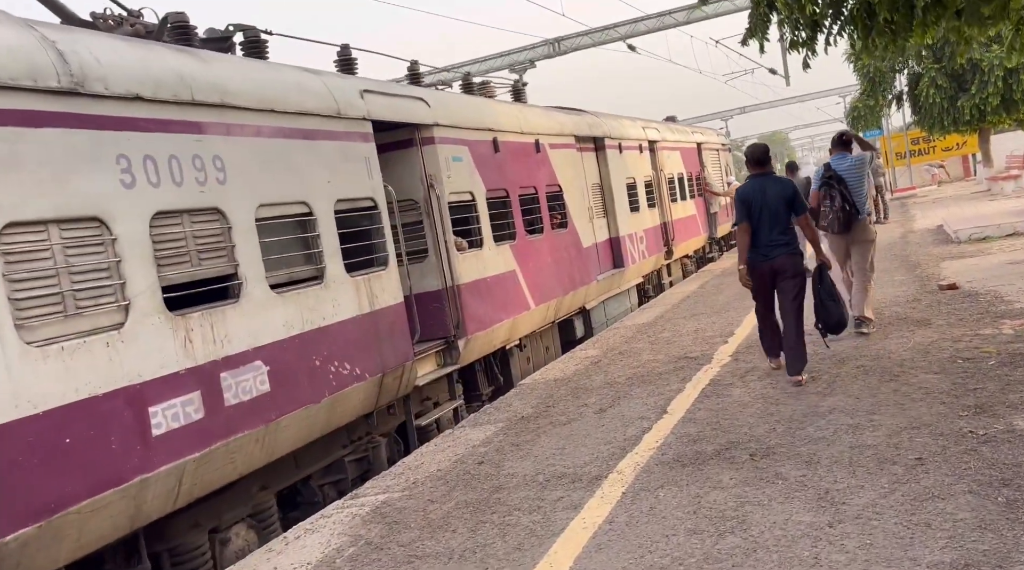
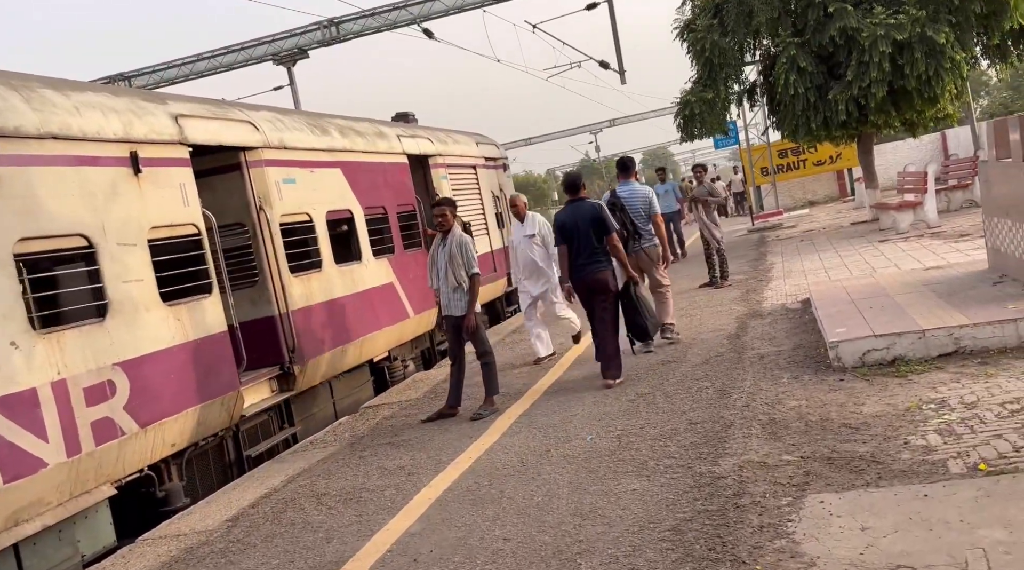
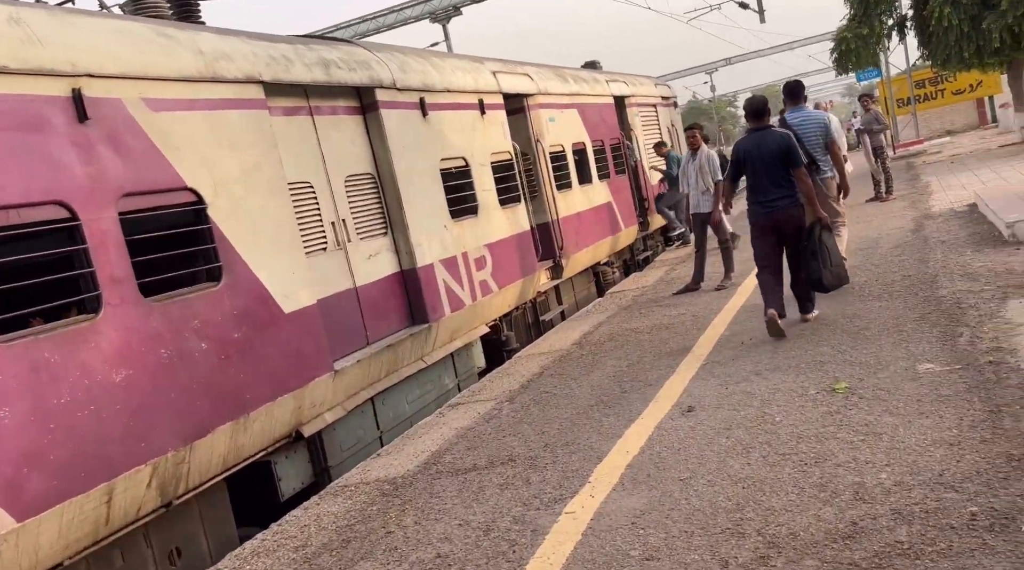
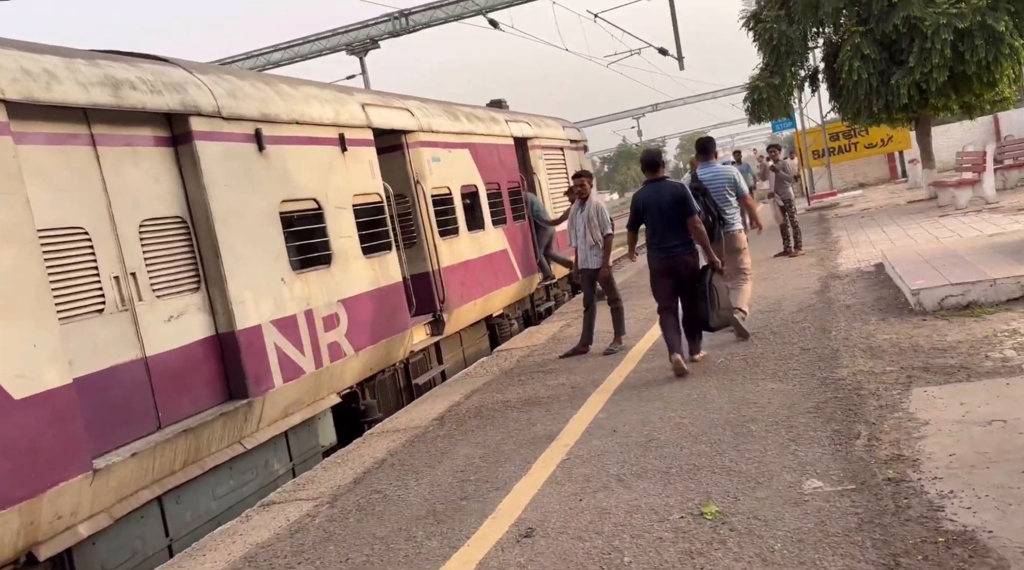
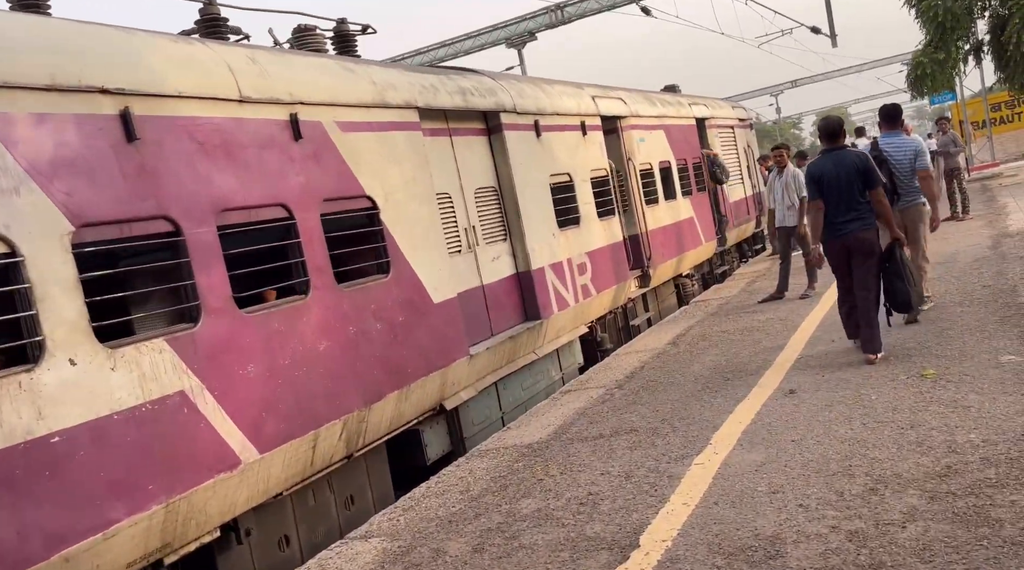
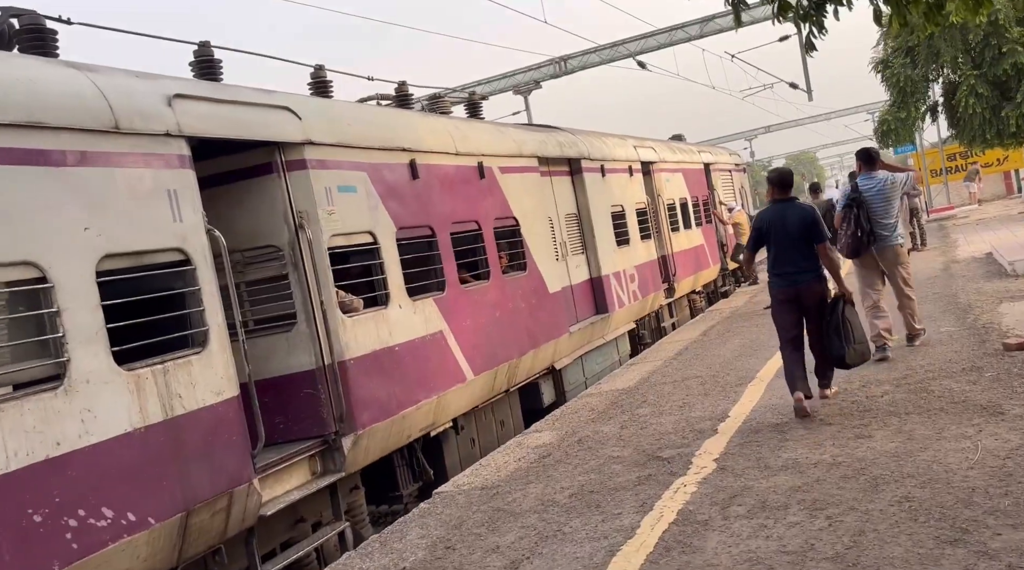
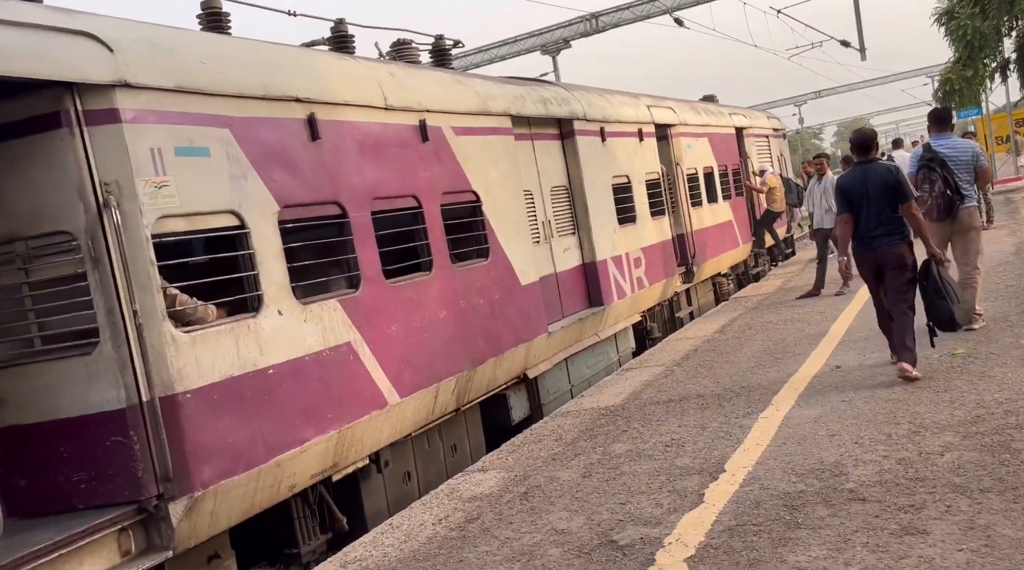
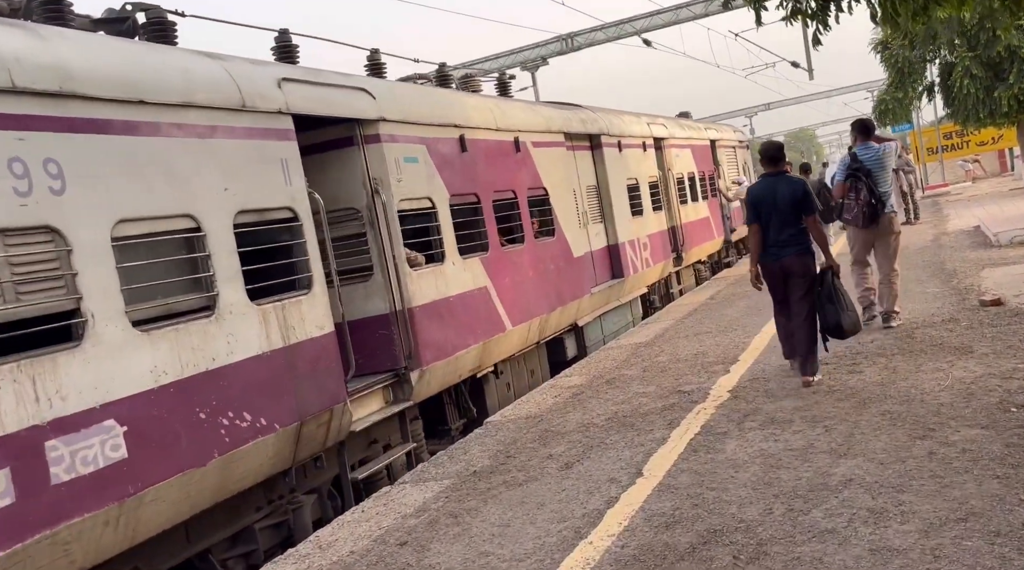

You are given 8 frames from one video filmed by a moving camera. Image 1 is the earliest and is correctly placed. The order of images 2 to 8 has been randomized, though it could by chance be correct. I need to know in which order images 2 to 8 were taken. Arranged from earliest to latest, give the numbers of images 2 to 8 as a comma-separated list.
8, 6, 7, 5, 3, 4, 2
